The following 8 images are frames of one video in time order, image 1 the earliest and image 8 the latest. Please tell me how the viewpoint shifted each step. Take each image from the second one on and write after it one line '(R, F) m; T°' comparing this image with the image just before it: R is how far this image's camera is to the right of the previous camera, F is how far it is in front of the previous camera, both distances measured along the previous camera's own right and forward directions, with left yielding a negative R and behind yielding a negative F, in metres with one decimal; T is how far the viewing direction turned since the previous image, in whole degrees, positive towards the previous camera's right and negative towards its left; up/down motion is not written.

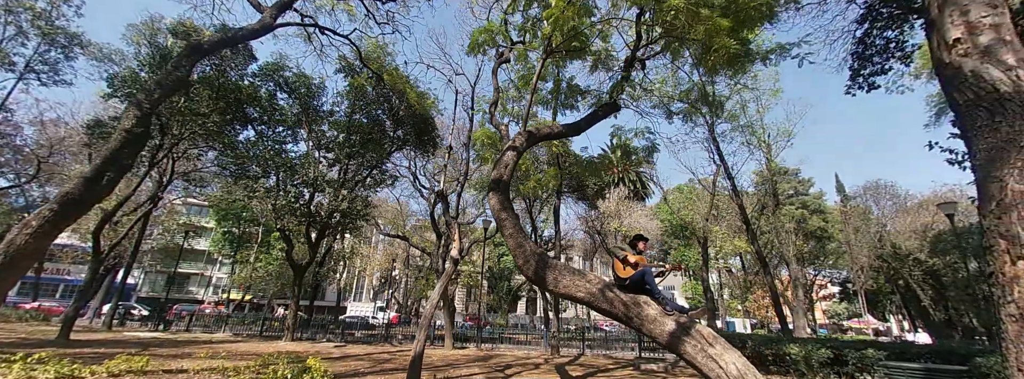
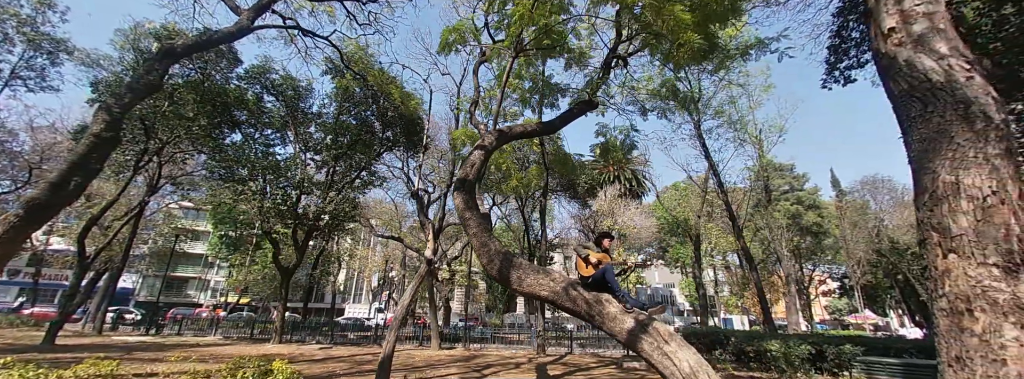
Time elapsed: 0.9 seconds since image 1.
(+0.6, 0.0) m; 0°
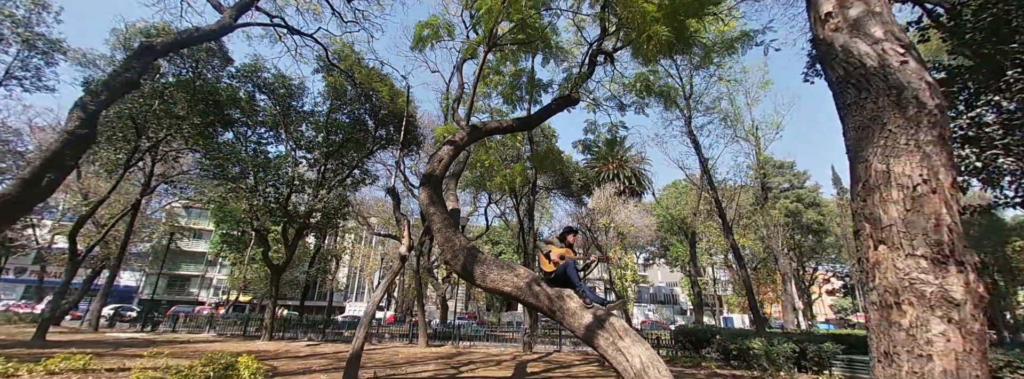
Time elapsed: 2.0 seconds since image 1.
(+0.6, +0.1) m; -1°
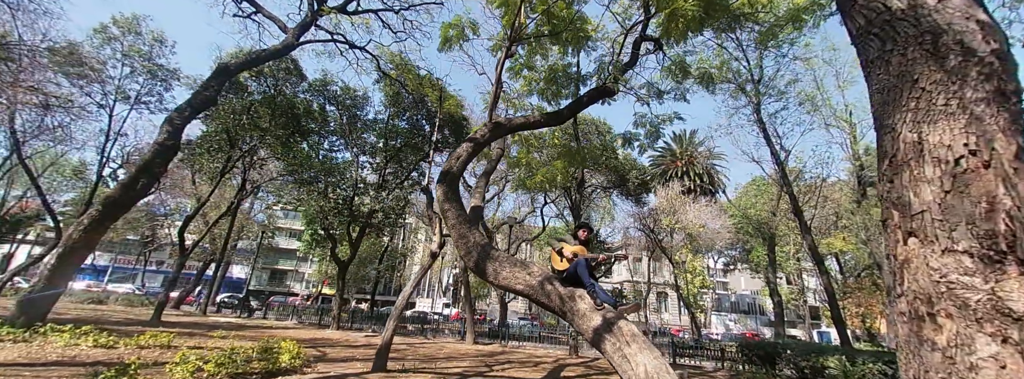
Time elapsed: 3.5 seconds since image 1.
(+0.8, +0.3) m; -10°
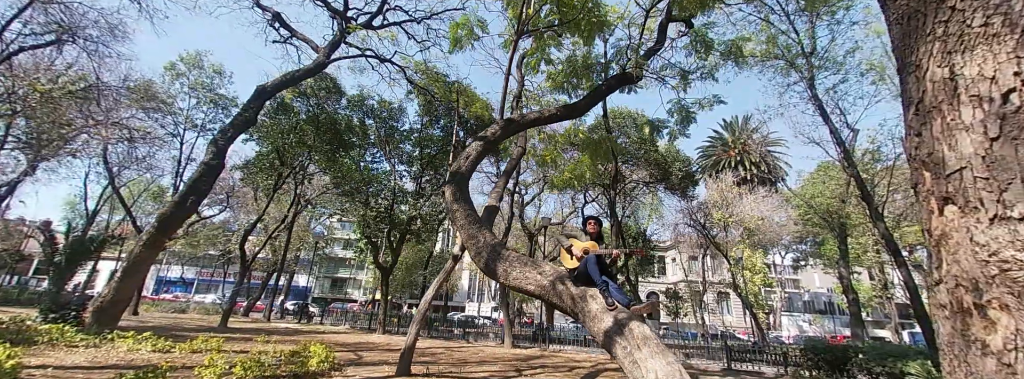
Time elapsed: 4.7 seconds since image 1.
(+0.6, +0.3) m; -7°
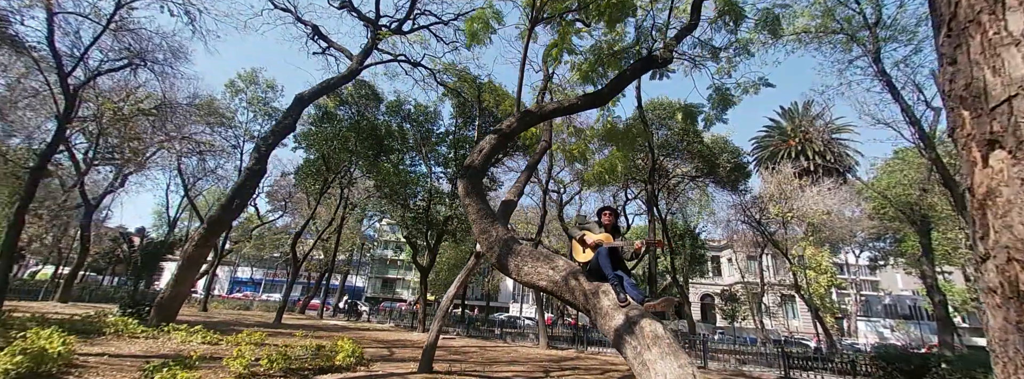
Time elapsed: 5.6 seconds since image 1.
(+0.5, +0.3) m; -7°
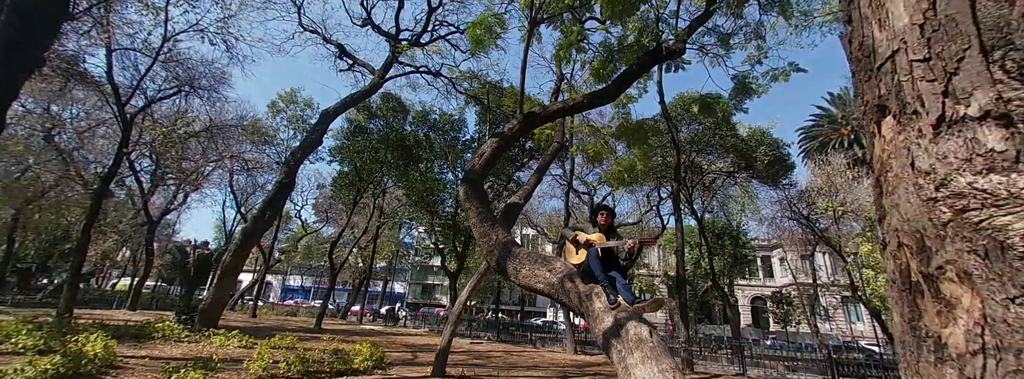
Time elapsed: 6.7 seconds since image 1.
(+0.6, +0.1) m; -6°
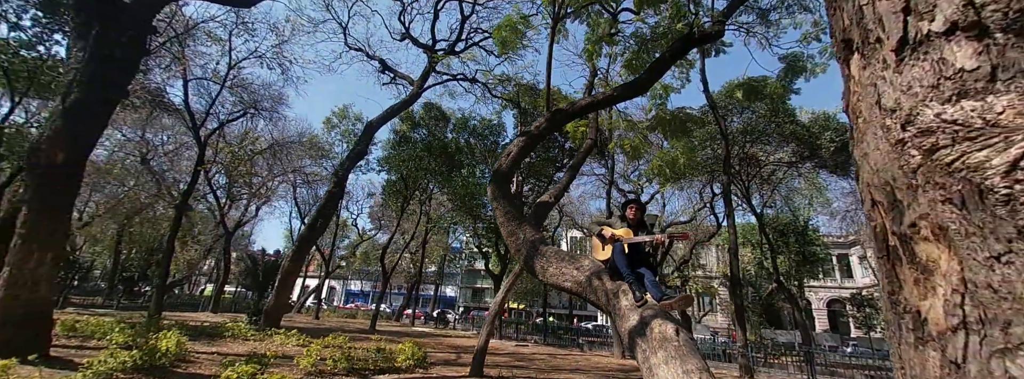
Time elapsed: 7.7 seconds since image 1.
(+0.3, +0.1) m; -7°
